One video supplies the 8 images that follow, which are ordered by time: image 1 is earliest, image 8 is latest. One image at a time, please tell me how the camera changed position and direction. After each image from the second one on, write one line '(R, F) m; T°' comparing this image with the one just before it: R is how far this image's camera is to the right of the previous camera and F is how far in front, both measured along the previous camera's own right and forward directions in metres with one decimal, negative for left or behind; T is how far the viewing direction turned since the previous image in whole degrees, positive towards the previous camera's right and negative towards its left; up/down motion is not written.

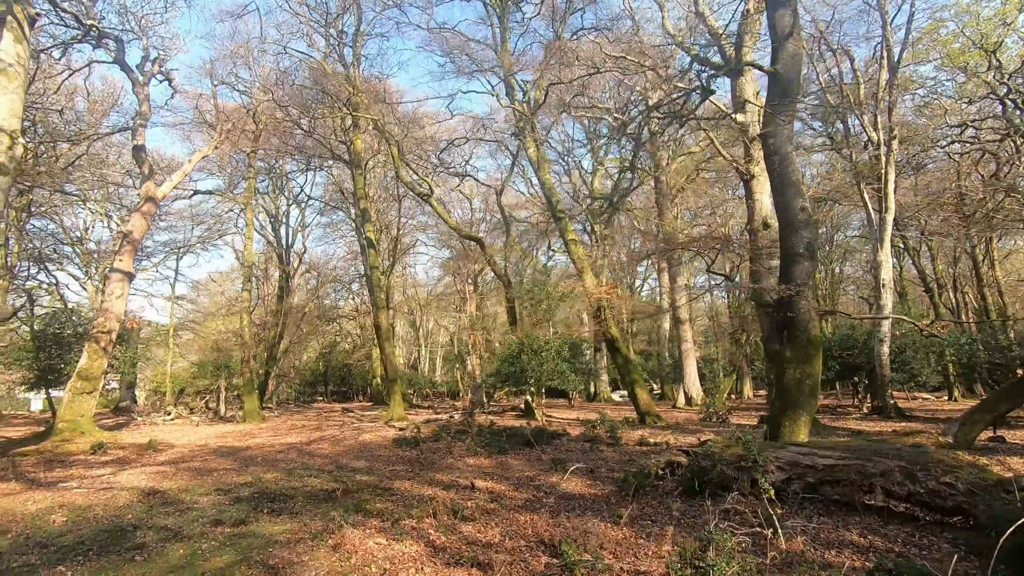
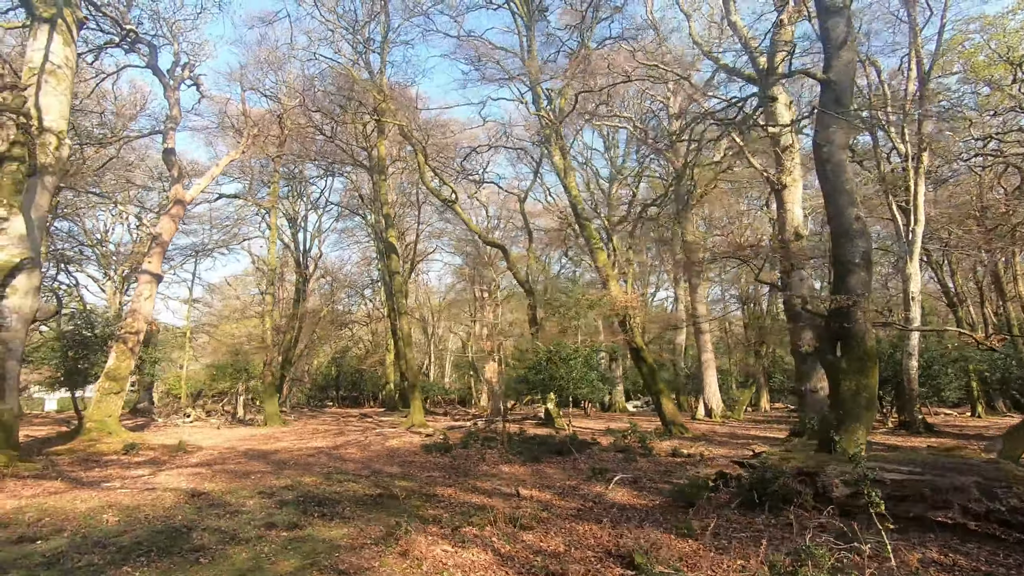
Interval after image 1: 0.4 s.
(-0.4, 0.0) m; -1°
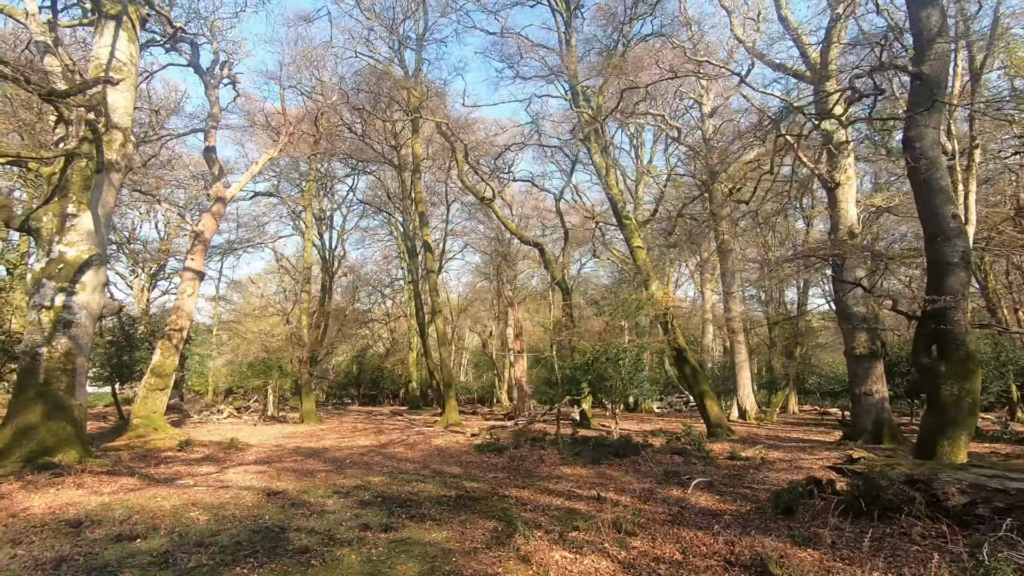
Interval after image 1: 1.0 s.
(-0.7, +0.1) m; -1°
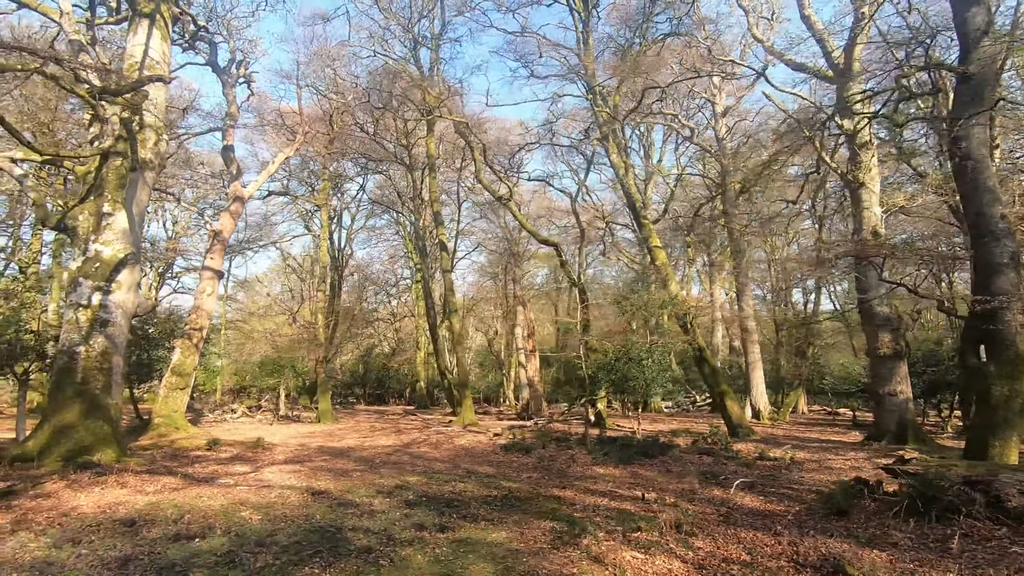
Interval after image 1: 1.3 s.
(-0.4, 0.0) m; 0°
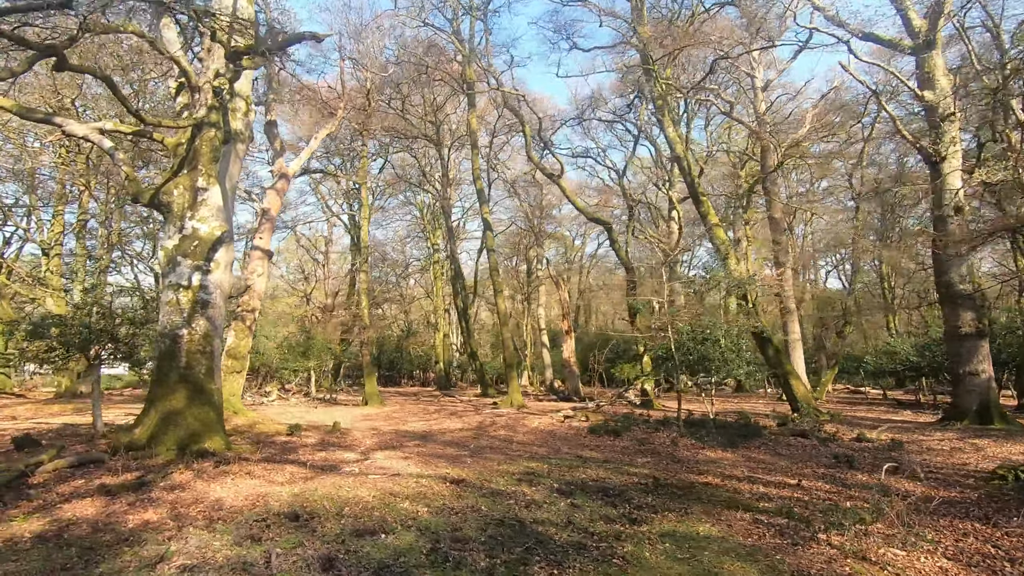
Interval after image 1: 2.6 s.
(-1.4, +0.3) m; 0°
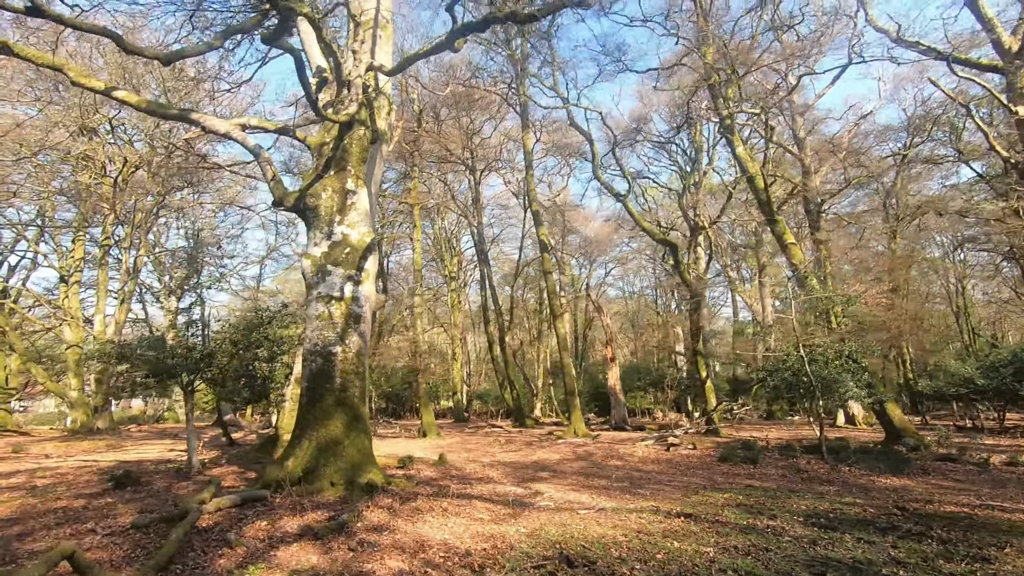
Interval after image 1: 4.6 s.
(-2.1, +0.6) m; +2°
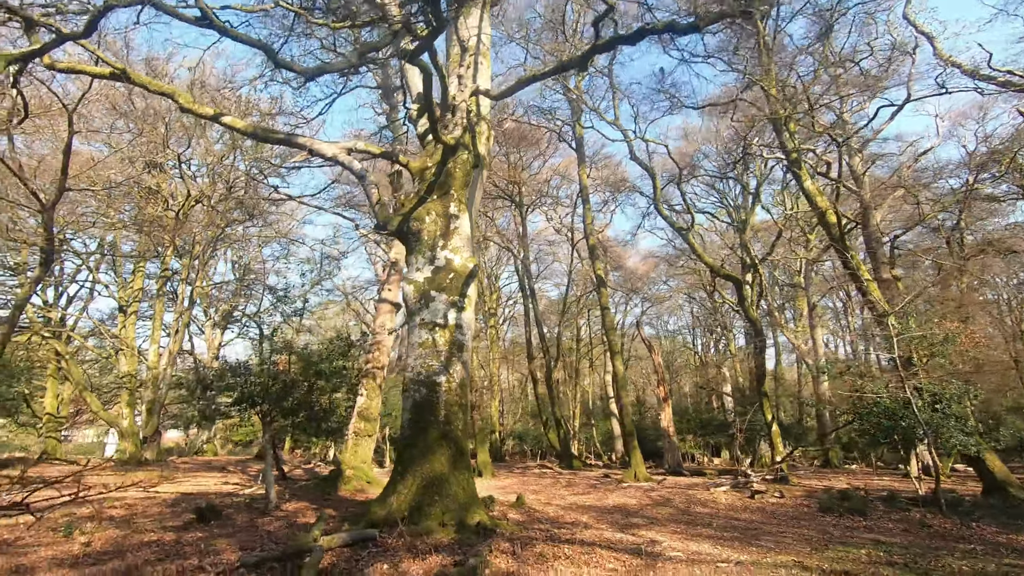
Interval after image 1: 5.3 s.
(-0.8, +0.2) m; -3°
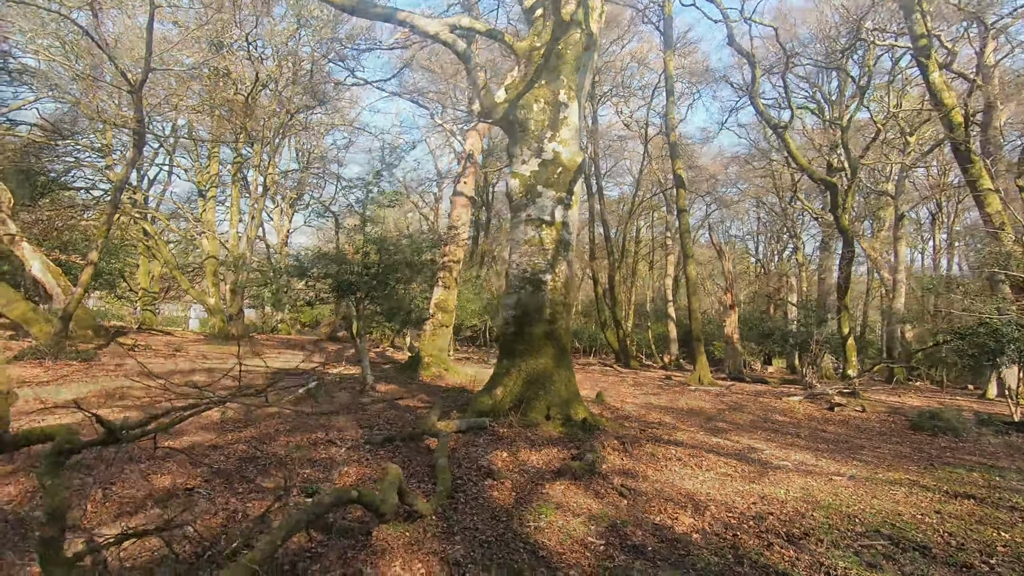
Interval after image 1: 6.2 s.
(-0.5, +0.2) m; -5°
